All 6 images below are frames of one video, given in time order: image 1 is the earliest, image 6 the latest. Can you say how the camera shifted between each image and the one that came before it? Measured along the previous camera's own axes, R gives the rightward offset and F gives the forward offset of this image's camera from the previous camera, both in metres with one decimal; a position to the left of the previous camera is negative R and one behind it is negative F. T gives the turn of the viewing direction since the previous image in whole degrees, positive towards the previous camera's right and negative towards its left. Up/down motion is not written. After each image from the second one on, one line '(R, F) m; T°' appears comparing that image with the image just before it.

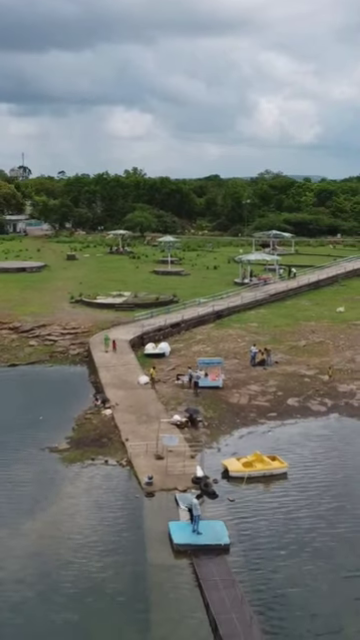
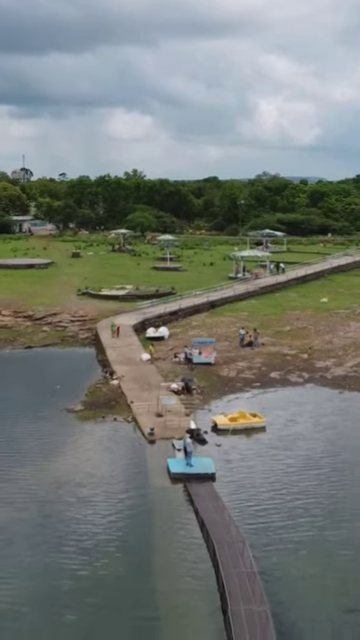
(+0.1, -4.8) m; 0°
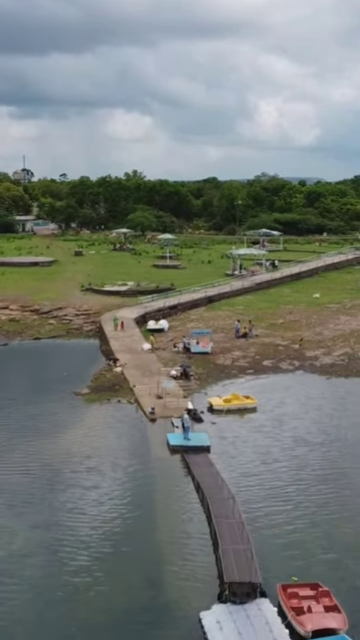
(0.0, -2.6) m; 0°
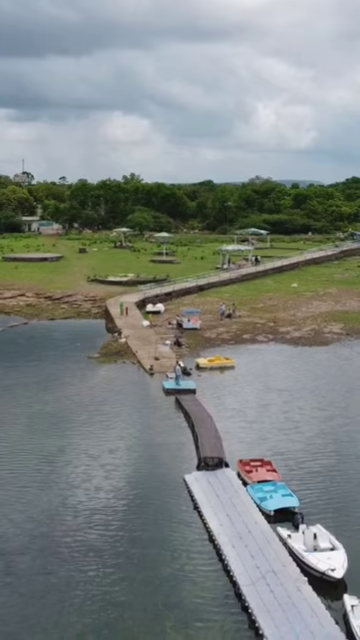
(+0.2, -7.9) m; 0°
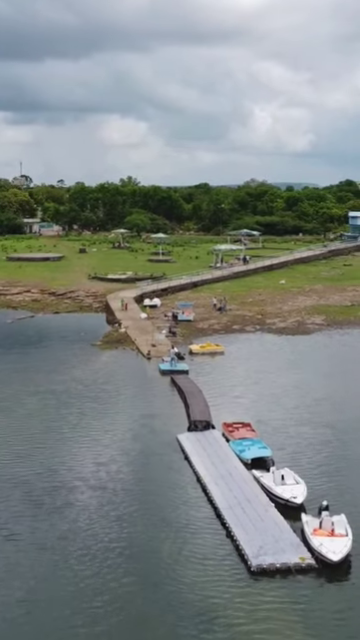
(+0.2, -4.3) m; 0°
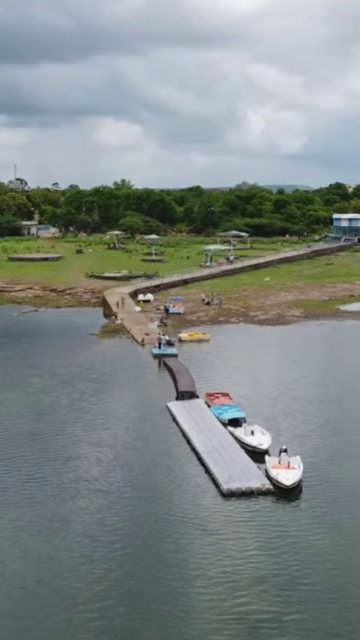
(+0.2, -5.1) m; +1°
